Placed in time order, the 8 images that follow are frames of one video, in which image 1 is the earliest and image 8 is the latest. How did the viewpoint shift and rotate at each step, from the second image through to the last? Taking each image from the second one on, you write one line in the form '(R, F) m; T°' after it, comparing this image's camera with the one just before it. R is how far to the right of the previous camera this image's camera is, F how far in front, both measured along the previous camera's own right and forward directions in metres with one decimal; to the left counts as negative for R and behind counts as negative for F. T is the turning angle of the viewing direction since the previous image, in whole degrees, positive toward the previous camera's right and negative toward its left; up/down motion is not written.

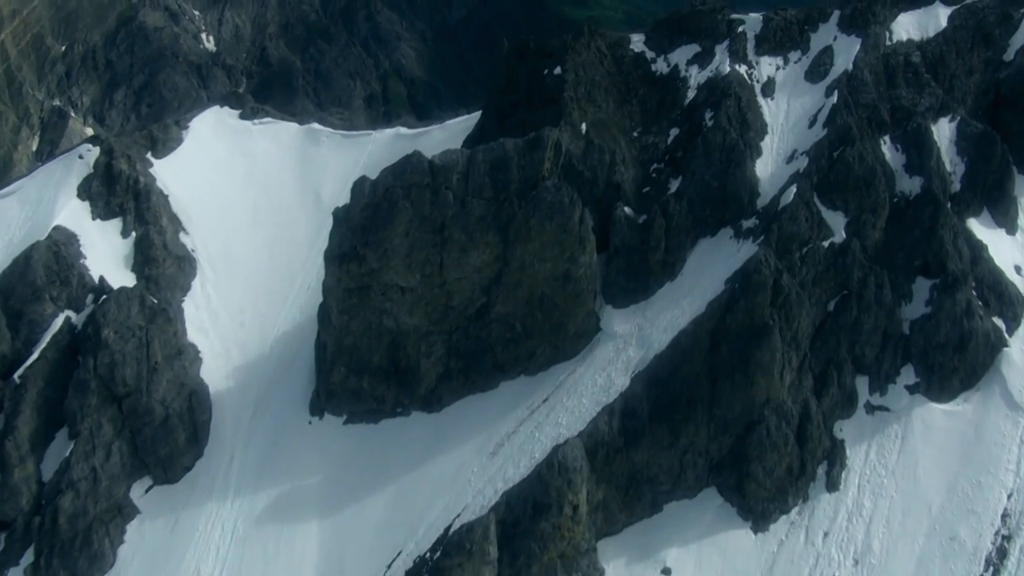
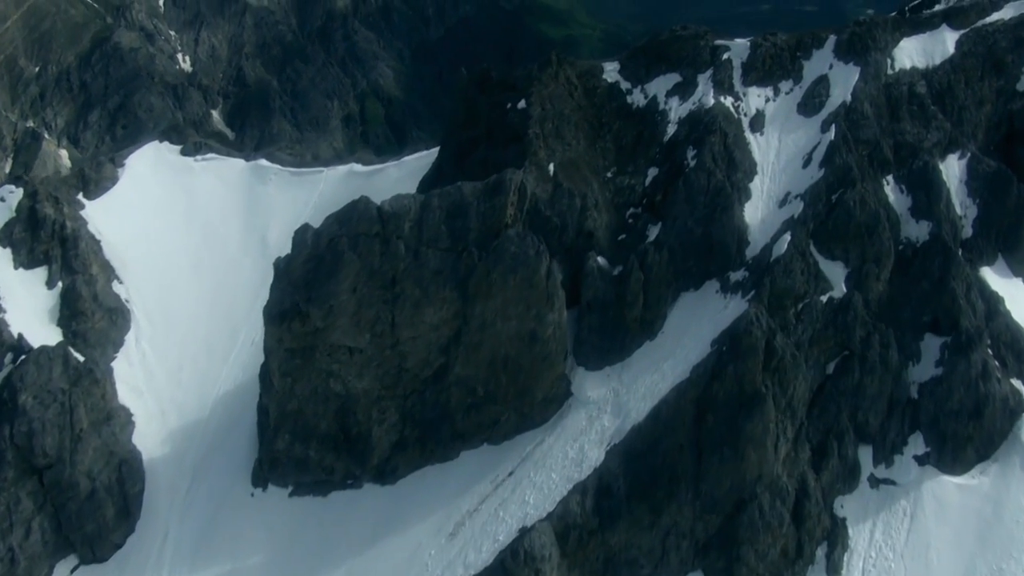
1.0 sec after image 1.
(+0.7, +6.5) m; +1°
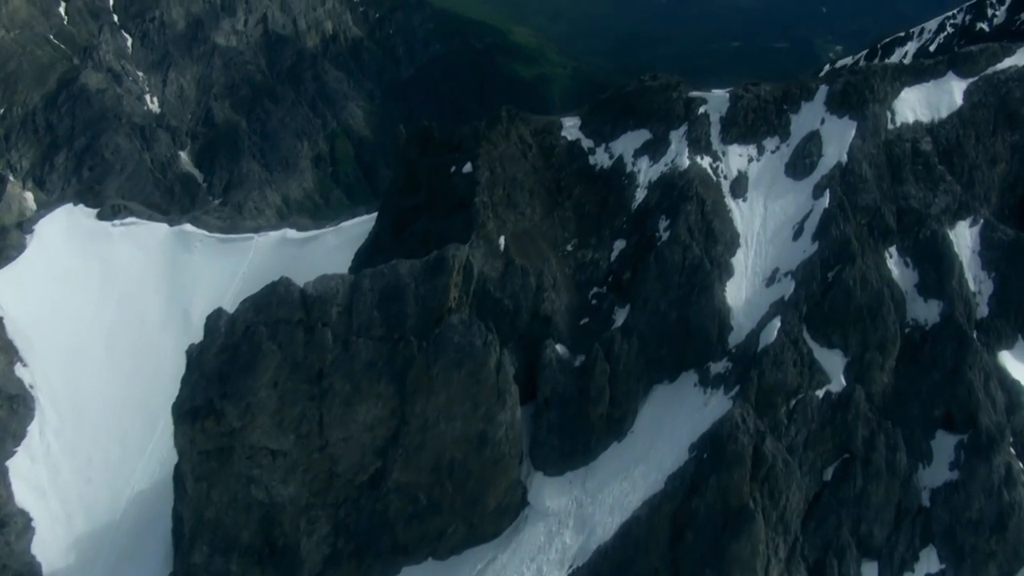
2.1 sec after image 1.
(+0.8, +7.4) m; +1°
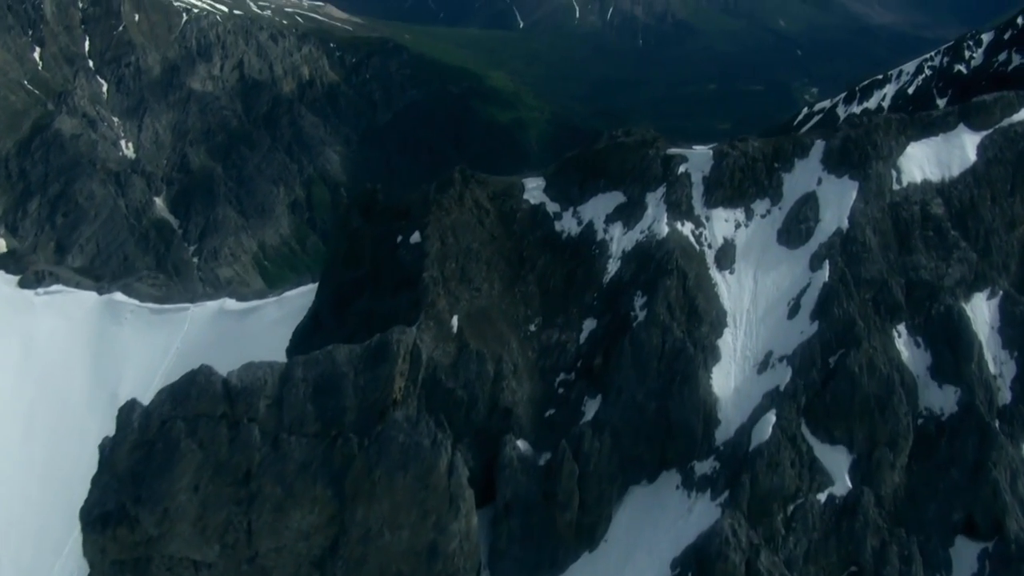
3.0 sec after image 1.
(+0.6, +5.9) m; +1°
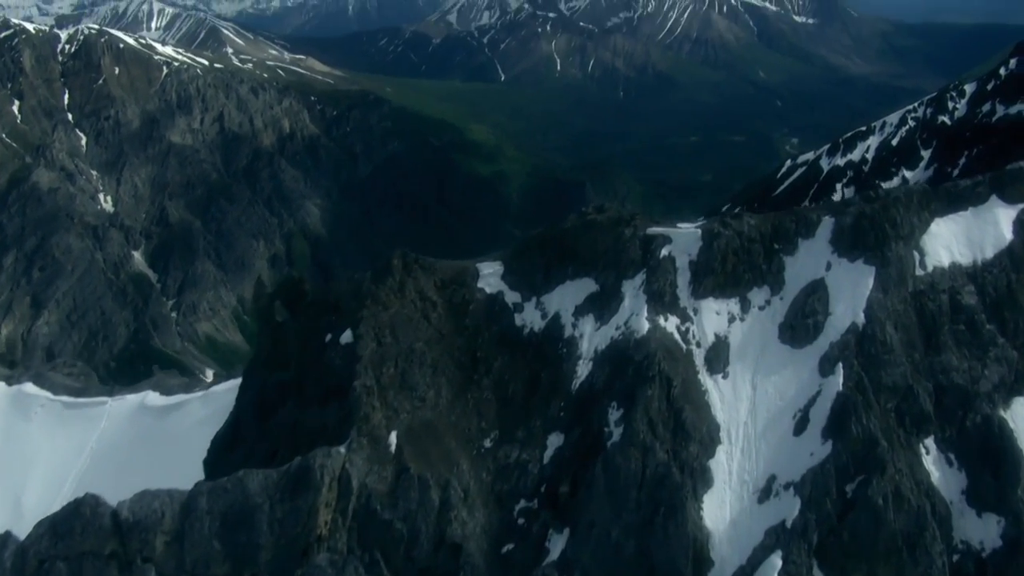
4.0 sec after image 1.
(+0.7, +6.8) m; +1°
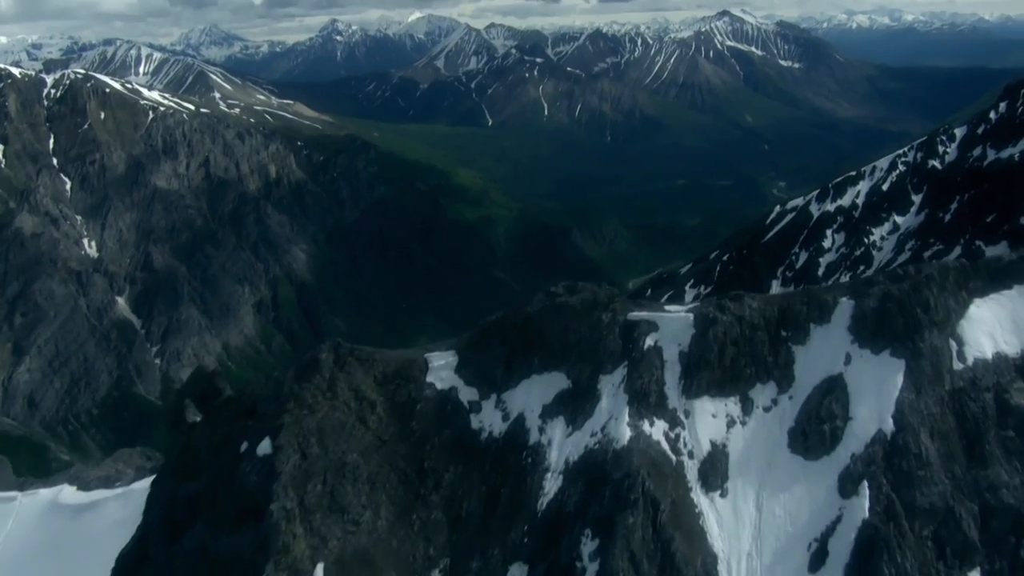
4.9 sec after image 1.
(+0.6, +6.1) m; 0°
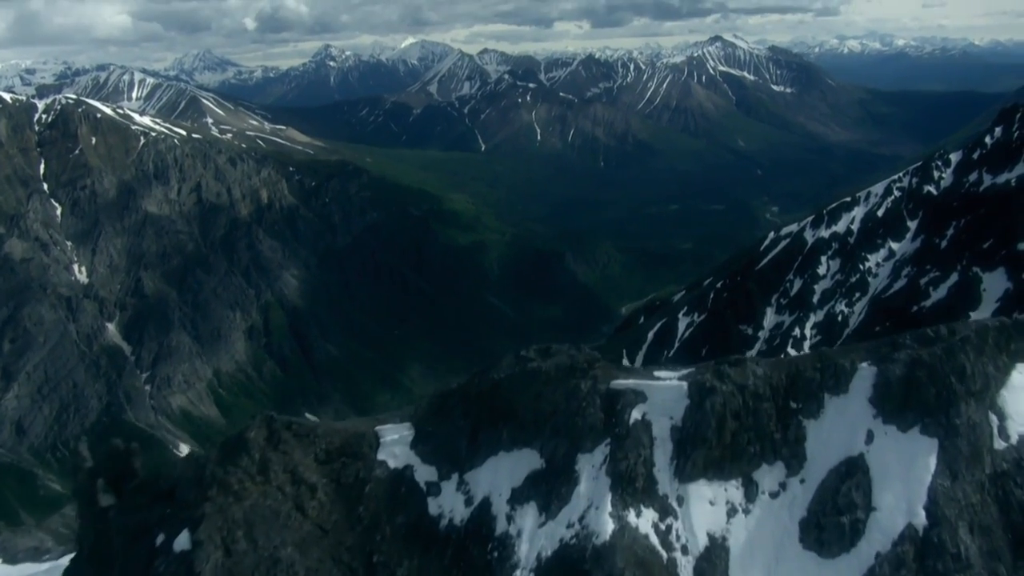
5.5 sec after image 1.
(+0.5, +4.3) m; 0°
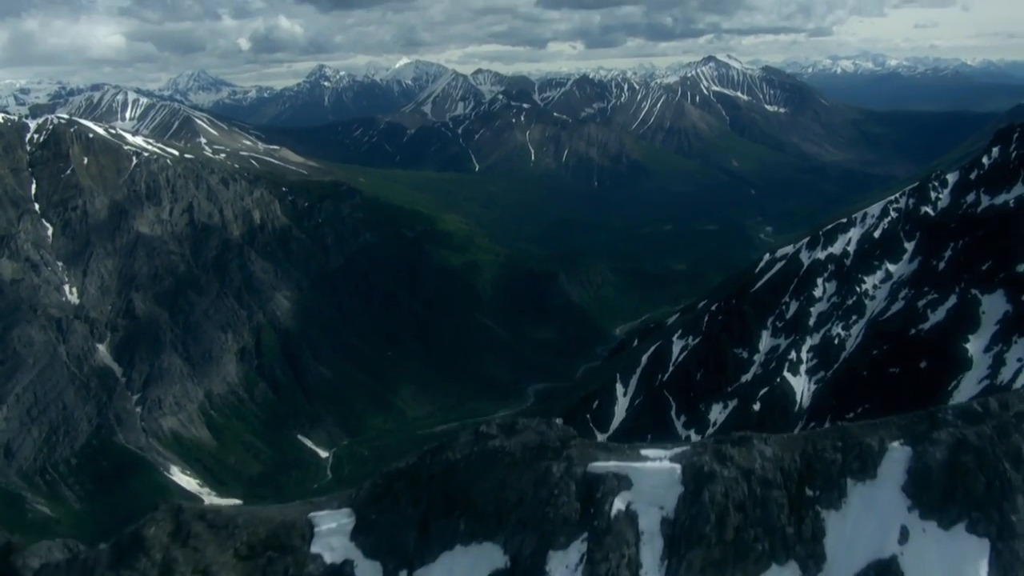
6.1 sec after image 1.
(+0.5, +4.4) m; 0°
